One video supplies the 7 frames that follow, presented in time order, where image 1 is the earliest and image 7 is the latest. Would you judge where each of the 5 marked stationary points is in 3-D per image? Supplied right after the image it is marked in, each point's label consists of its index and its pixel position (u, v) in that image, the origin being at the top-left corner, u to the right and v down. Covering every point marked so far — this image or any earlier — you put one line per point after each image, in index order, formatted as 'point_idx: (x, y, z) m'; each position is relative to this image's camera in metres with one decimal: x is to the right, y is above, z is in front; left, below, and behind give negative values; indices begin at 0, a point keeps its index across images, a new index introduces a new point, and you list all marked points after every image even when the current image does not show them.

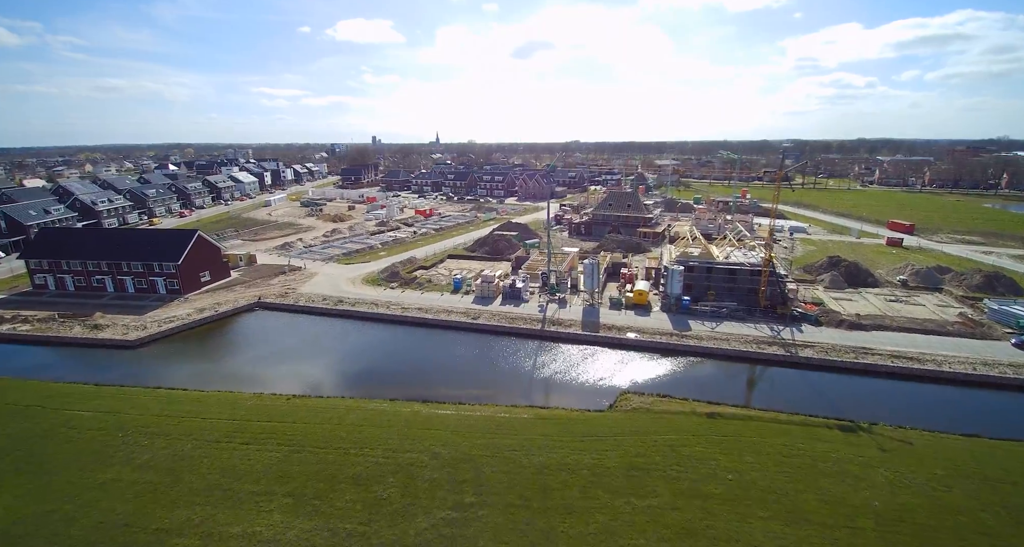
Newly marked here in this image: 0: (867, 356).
0: (+13.4, -3.1, +18.1) m
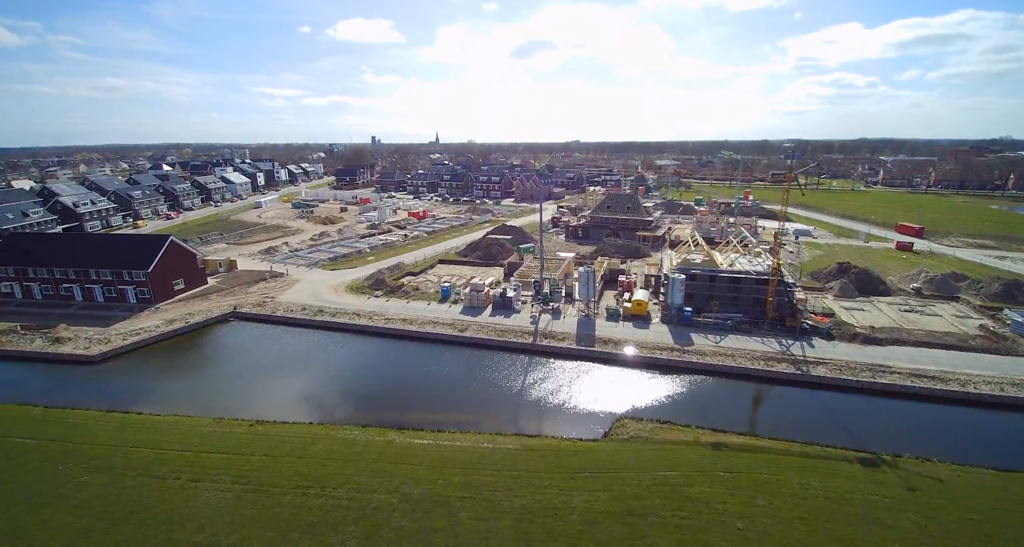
0: (+12.9, -3.5, +16.6) m
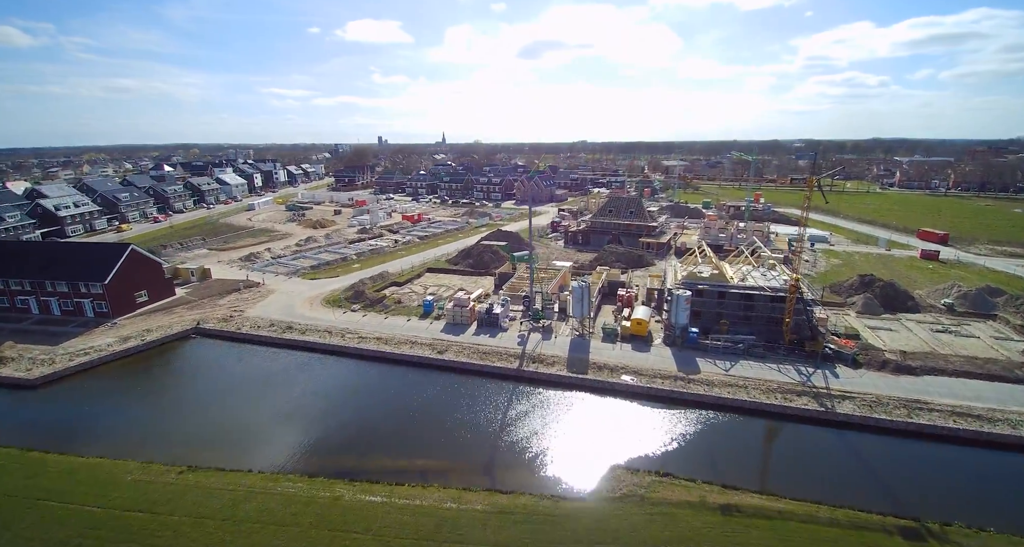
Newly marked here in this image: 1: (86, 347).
0: (+12.2, -4.2, +14.3) m
1: (-17.6, -3.1, +19.8) m
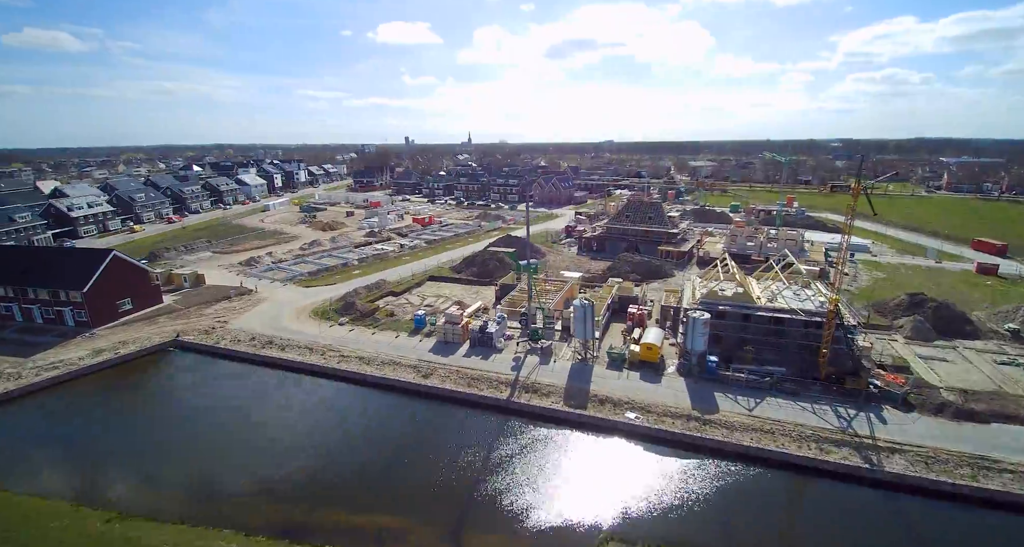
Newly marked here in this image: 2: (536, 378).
0: (+11.7, -4.9, +11.7) m
1: (-17.8, -3.4, +18.7) m
2: (+0.8, -3.5, +16.1) m
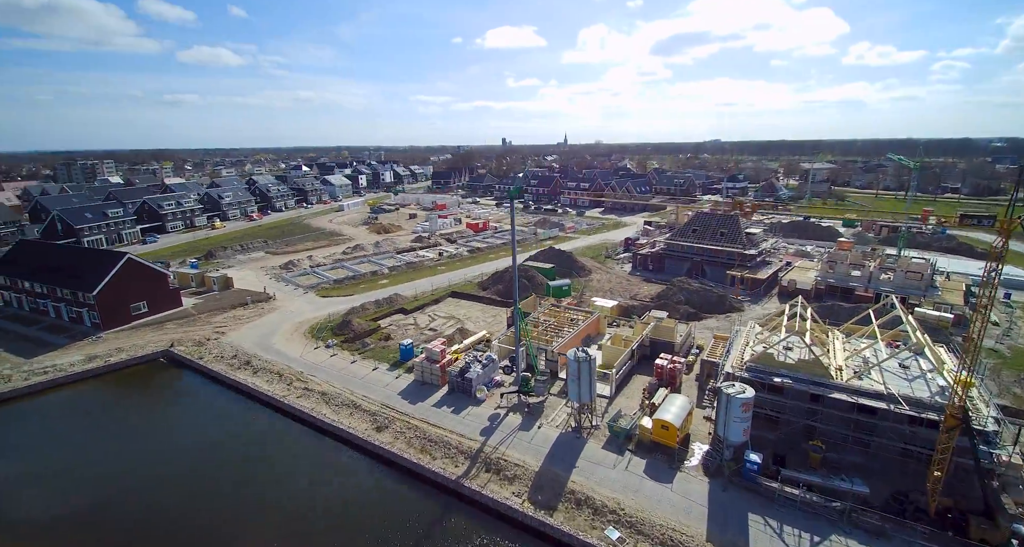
0: (+9.6, -6.5, +5.9) m
1: (-17.9, -3.5, +18.6) m
2: (-0.2, -4.6, +12.4) m
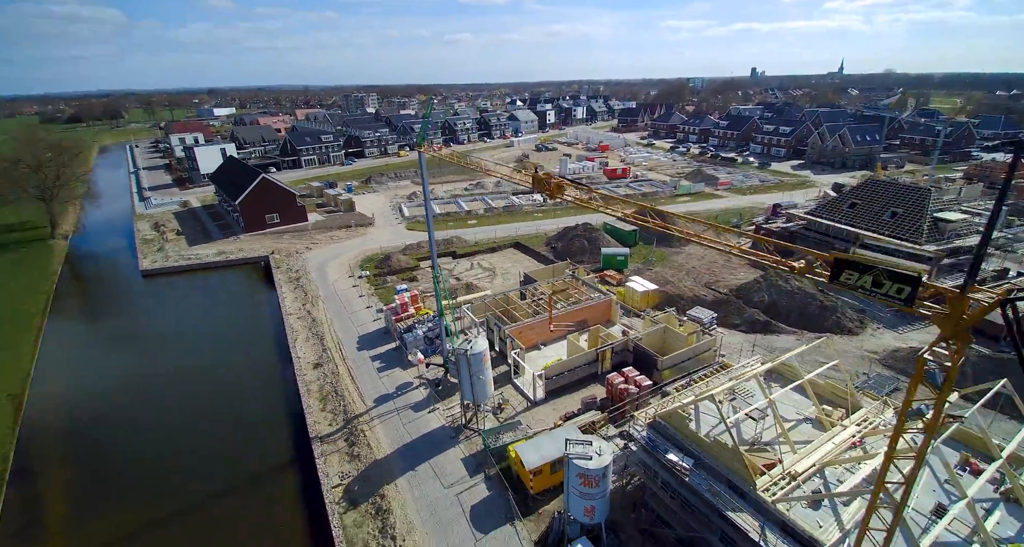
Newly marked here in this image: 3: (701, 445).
0: (+2.3, -7.7, +1.8) m
1: (-16.0, +1.0, +24.4) m
2: (-3.2, -3.6, +11.4) m
3: (+3.1, -2.7, +7.7) m
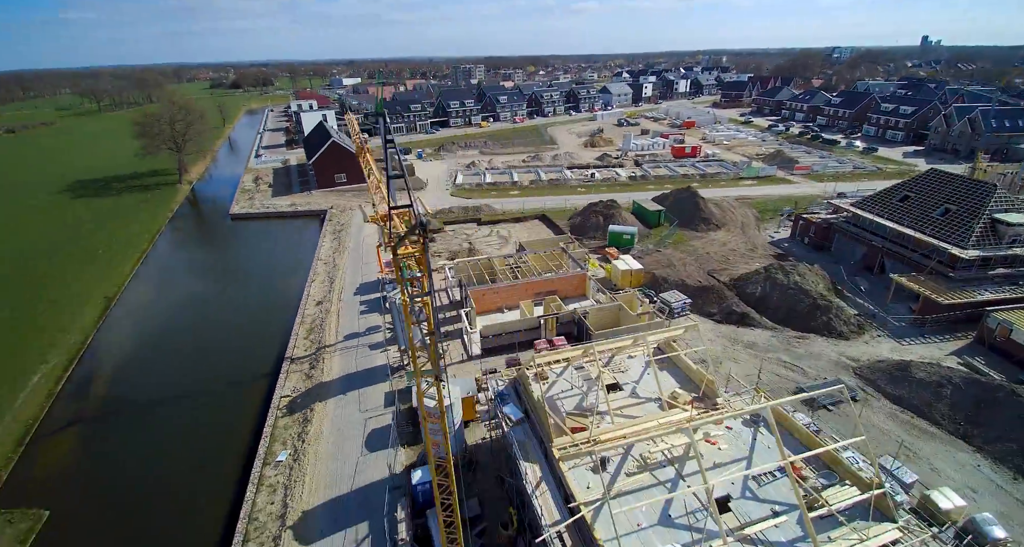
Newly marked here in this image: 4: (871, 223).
0: (-2.1, -7.4, +2.9) m
1: (-14.0, +4.1, +28.4) m
2: (-4.9, -2.3, +13.3) m
3: (+0.5, -2.1, +8.2) m
4: (+12.7, +1.8, +17.0) m
